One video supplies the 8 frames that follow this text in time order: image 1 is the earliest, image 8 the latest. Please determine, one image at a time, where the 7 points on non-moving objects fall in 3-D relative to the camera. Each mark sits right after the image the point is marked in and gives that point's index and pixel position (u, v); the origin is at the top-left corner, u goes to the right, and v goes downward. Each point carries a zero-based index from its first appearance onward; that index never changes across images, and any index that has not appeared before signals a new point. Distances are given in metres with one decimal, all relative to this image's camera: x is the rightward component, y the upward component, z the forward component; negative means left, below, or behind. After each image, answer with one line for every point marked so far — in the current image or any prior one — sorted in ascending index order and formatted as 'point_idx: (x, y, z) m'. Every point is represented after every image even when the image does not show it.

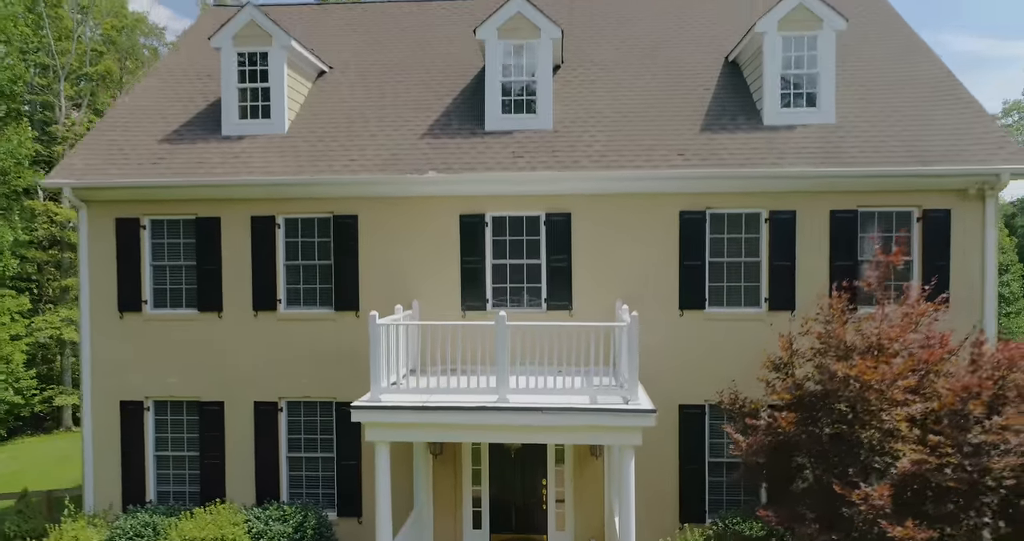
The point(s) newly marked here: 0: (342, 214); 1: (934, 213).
0: (-1.4, +0.5, +10.1) m
1: (+3.3, +0.5, +9.5) m
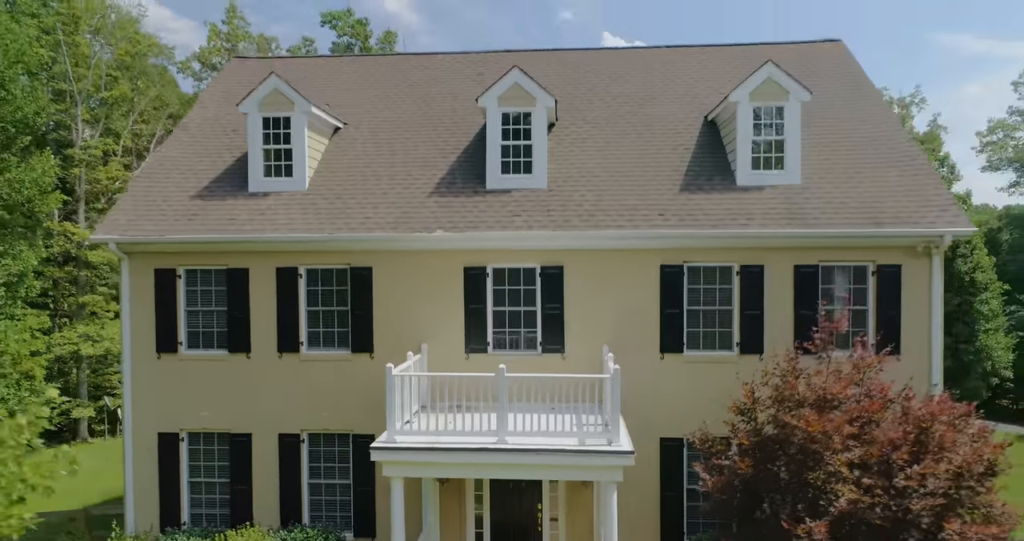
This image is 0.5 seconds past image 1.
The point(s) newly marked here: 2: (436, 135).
0: (-1.4, 0.0, +11.3) m
1: (+3.3, 0.0, +10.6) m
2: (-0.8, +1.4, +13.1) m
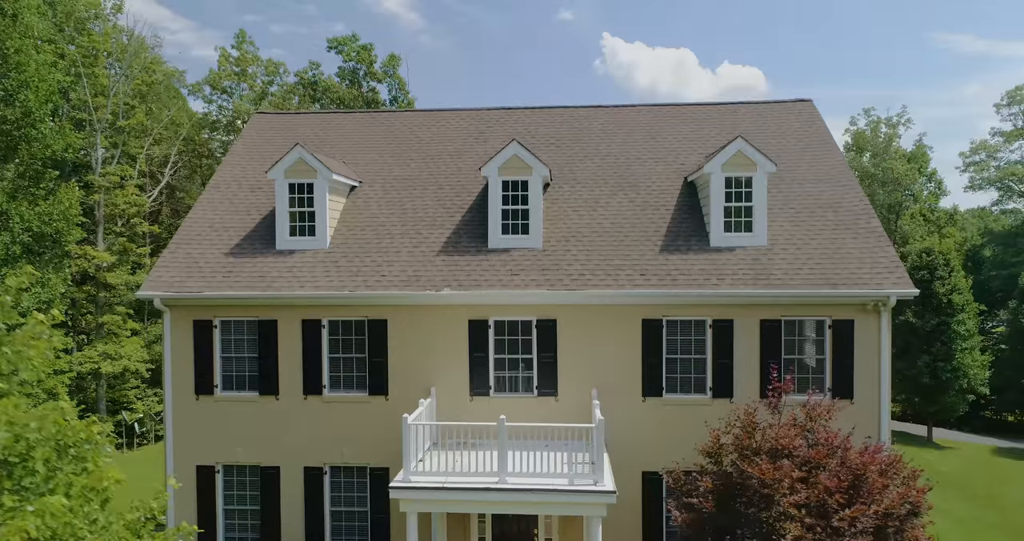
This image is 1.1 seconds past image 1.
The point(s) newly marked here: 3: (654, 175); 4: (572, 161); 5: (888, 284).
0: (-1.4, -0.5, +12.7) m
1: (+3.3, -0.5, +12.1) m
2: (-0.8, +0.9, +14.6) m
3: (+1.7, +1.2, +14.8) m
4: (+0.8, +1.4, +15.3) m
5: (+3.7, -0.1, +11.9) m
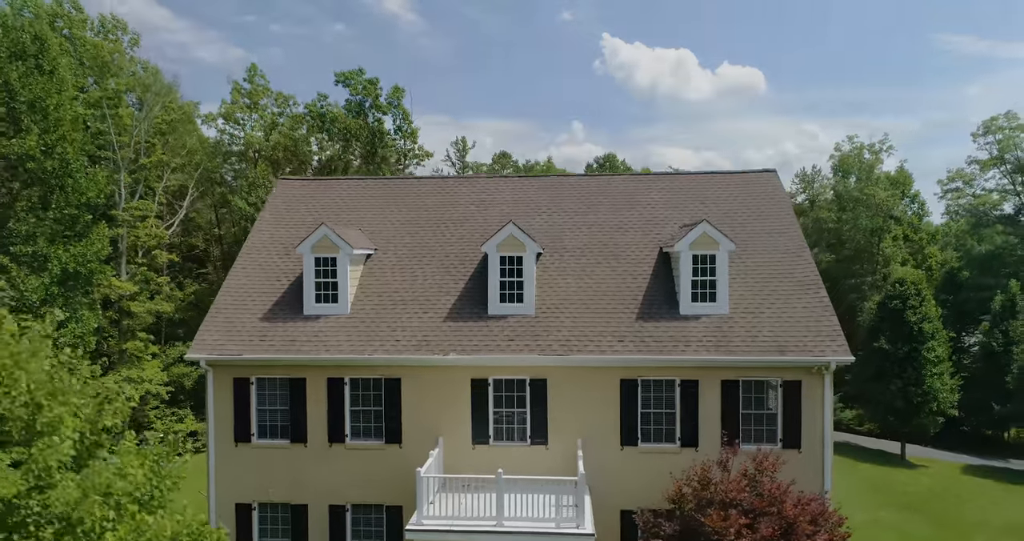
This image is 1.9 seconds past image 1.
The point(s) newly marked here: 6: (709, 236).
0: (-1.5, -1.3, +14.8) m
1: (+3.2, -1.3, +14.1) m
2: (-0.8, +0.1, +16.6) m
3: (+1.7, +0.4, +16.8) m
4: (+0.7, +0.6, +17.4) m
5: (+3.6, -0.9, +13.9) m
6: (+2.4, +0.4, +14.9) m
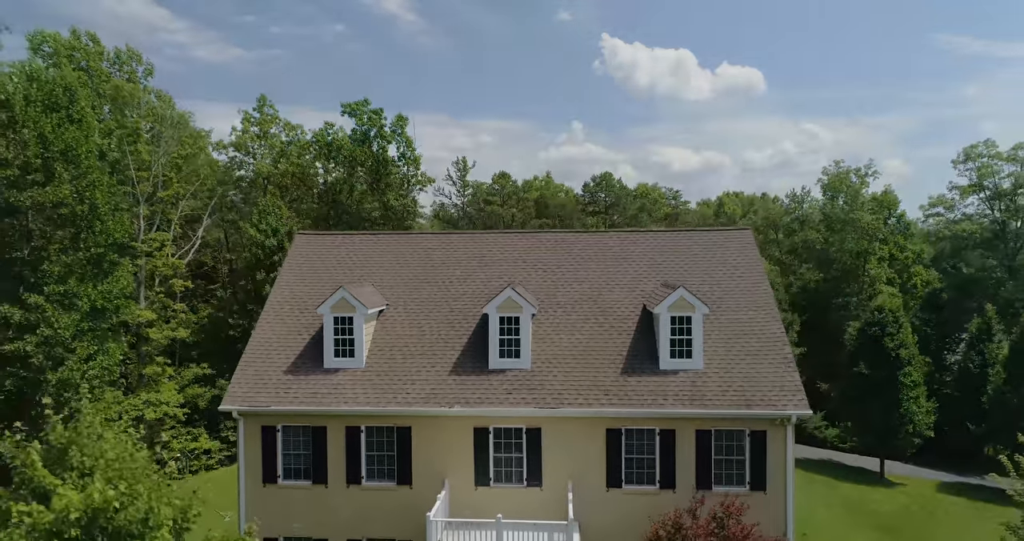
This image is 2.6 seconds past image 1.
0: (-1.5, -2.1, +16.6) m
1: (+3.2, -2.1, +15.9) m
2: (-0.9, -0.7, +18.4) m
3: (+1.6, -0.5, +18.6) m
4: (+0.7, -0.2, +19.2) m
5: (+3.6, -1.7, +15.7) m
6: (+2.4, -0.4, +16.7) m
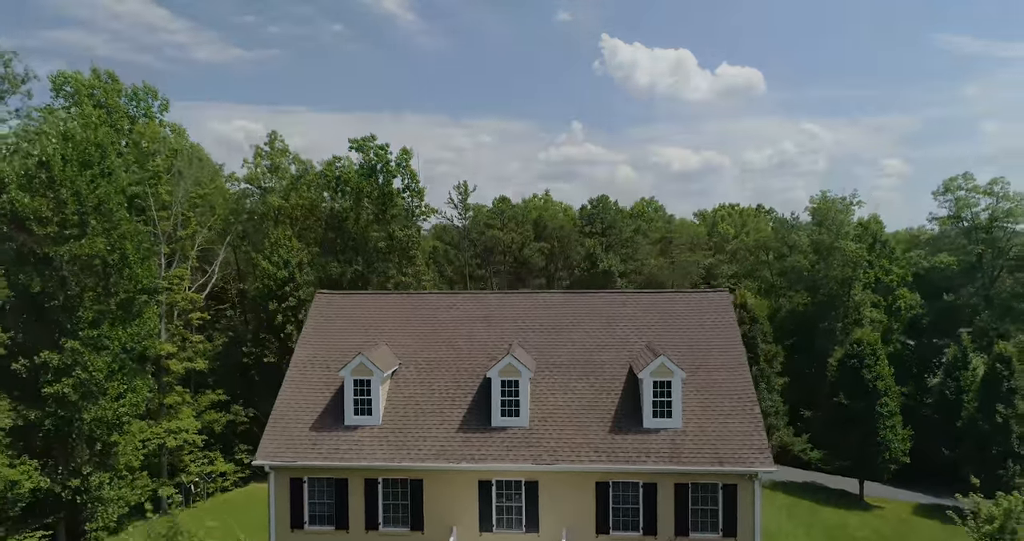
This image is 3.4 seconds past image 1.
0: (-1.5, -3.2, +18.7) m
1: (+3.2, -3.2, +18.1) m
2: (-0.9, -1.8, +20.5) m
3: (+1.6, -1.5, +20.8) m
4: (+0.7, -1.3, +21.3) m
5: (+3.6, -2.8, +17.9) m
6: (+2.4, -1.5, +18.8) m
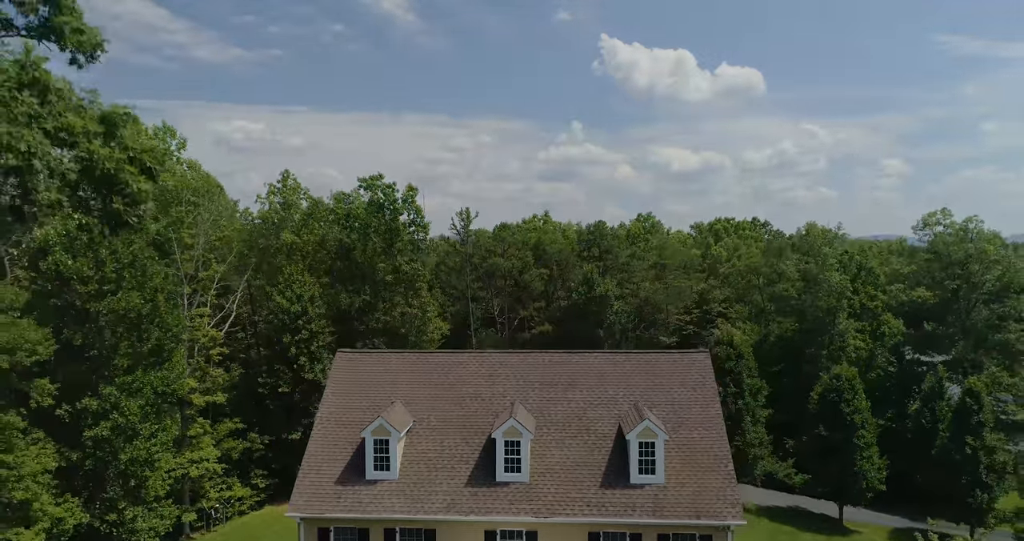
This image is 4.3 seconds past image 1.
0: (-1.5, -4.5, +21.2) m
1: (+3.2, -4.5, +20.6) m
2: (-0.8, -3.1, +23.0) m
3: (+1.7, -2.8, +23.3) m
4: (+0.7, -2.6, +23.8) m
5: (+3.6, -4.1, +20.4) m
6: (+2.4, -2.8, +21.3) m
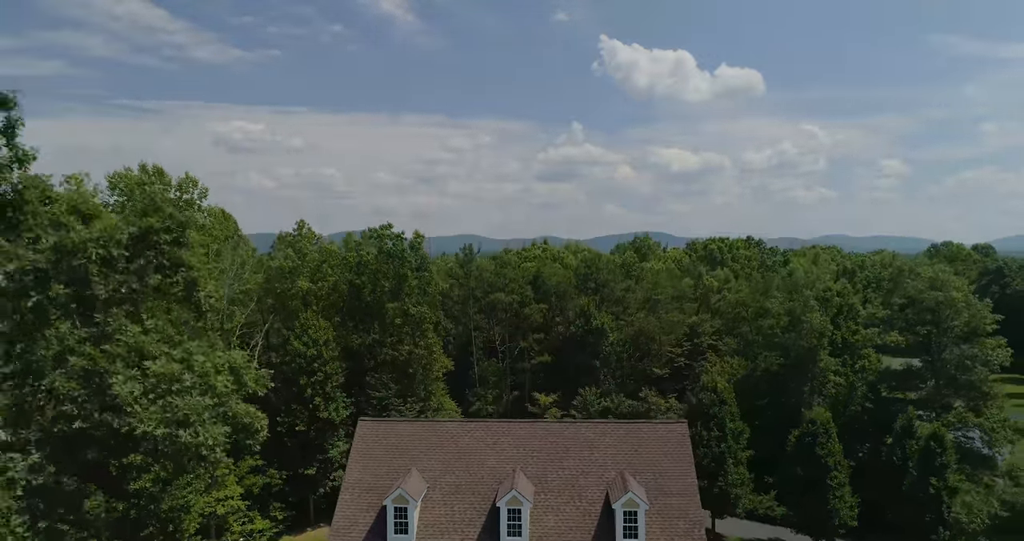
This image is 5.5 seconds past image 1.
0: (-1.4, -6.4, +24.6) m
1: (+3.3, -6.4, +24.0) m
2: (-0.8, -5.0, +26.4) m
3: (+1.7, -4.7, +26.7) m
4: (+0.8, -4.5, +27.2) m
5: (+3.7, -6.0, +23.8) m
6: (+2.5, -4.7, +24.7) m
